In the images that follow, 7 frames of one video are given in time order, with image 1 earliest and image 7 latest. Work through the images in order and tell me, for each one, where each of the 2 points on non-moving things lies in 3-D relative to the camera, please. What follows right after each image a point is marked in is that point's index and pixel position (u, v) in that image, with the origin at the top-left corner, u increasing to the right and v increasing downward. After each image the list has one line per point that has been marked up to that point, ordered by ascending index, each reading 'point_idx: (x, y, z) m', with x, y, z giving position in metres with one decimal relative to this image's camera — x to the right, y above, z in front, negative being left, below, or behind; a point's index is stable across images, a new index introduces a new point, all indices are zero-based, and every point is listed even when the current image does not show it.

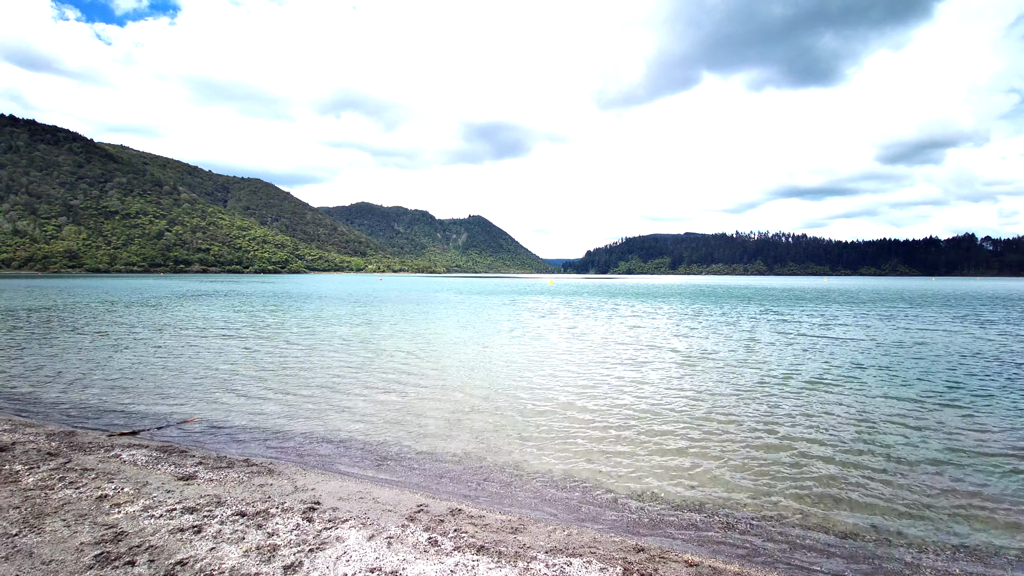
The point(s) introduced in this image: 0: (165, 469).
0: (-6.3, -3.4, +8.7) m
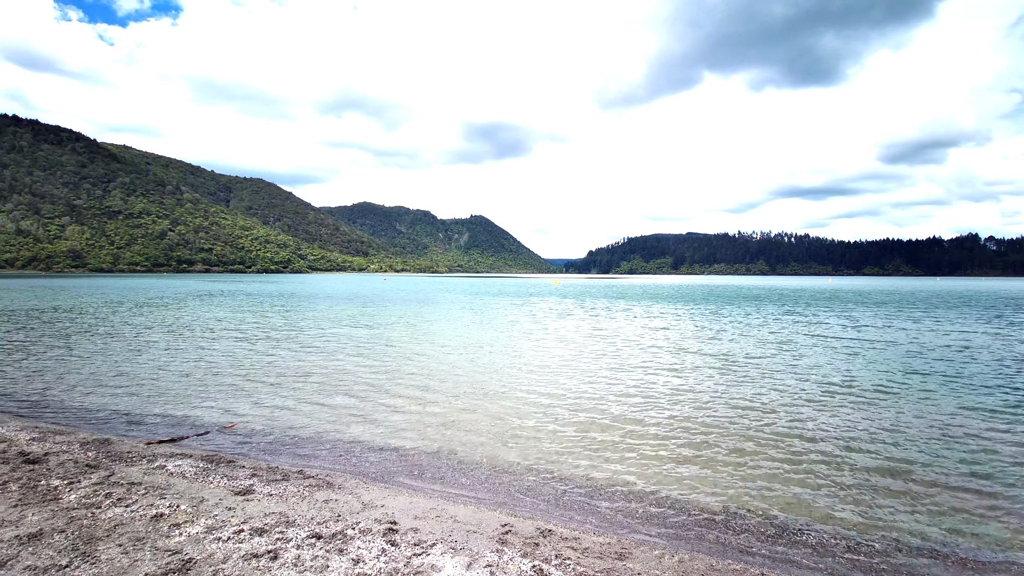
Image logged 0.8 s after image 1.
0: (-5.0, -3.3, +8.0) m
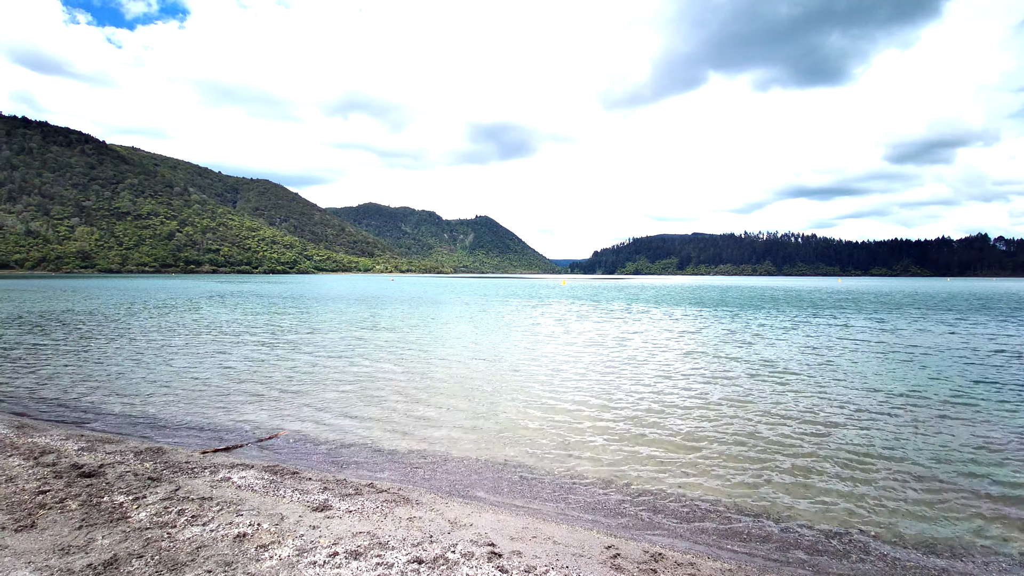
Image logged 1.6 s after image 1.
0: (-3.5, -3.4, +7.6) m
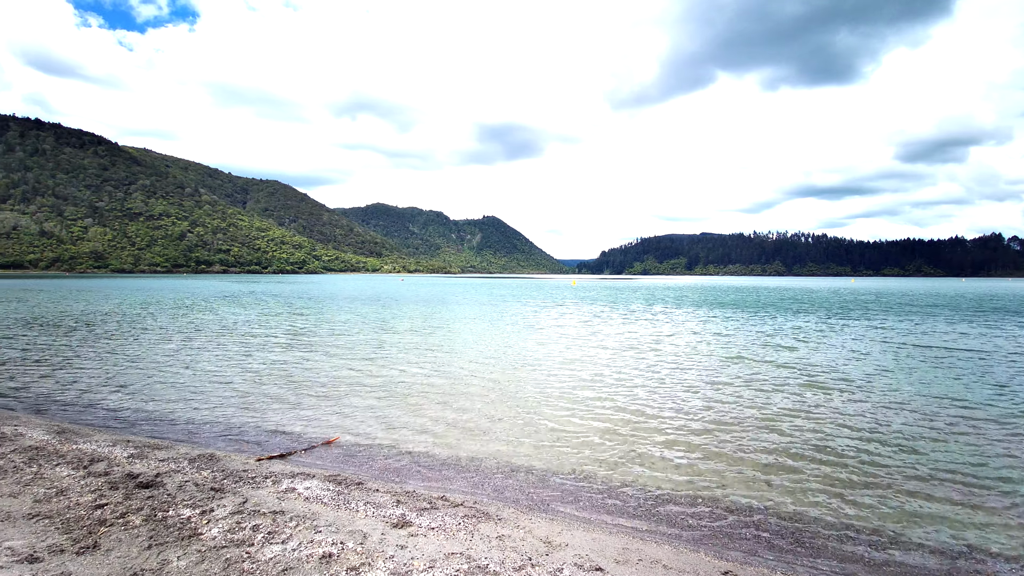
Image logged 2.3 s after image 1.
0: (-2.2, -3.4, +7.1) m
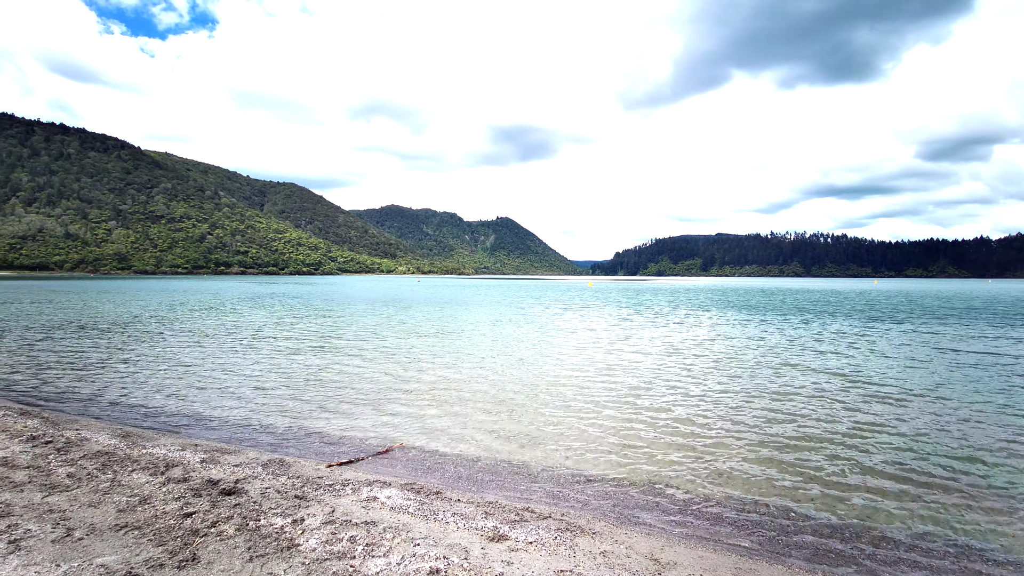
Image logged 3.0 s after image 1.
0: (-0.8, -3.5, +6.9) m
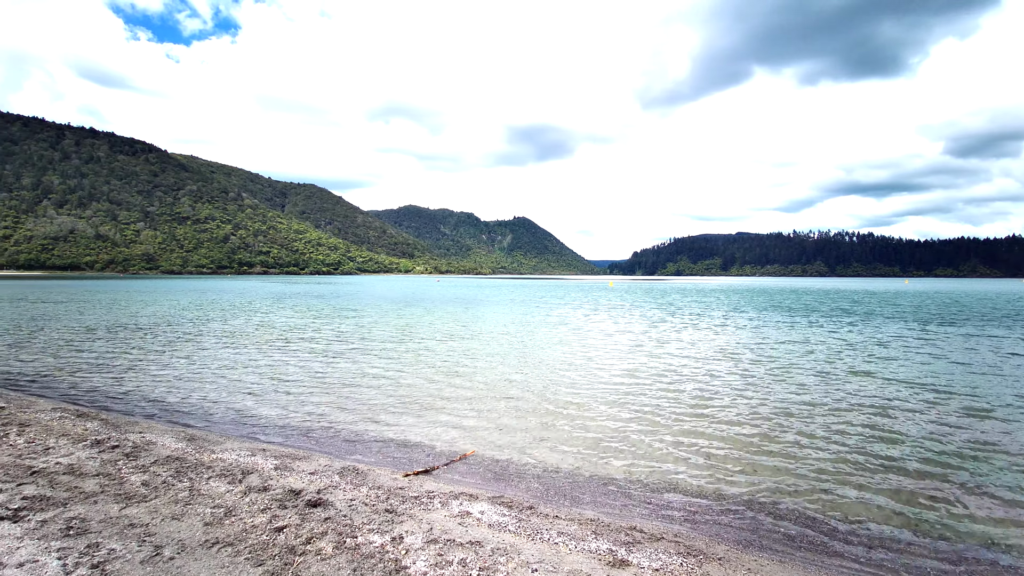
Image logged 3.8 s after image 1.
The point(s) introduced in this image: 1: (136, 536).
0: (+0.8, -3.5, +6.3) m
1: (-5.1, -3.3, +6.3) m
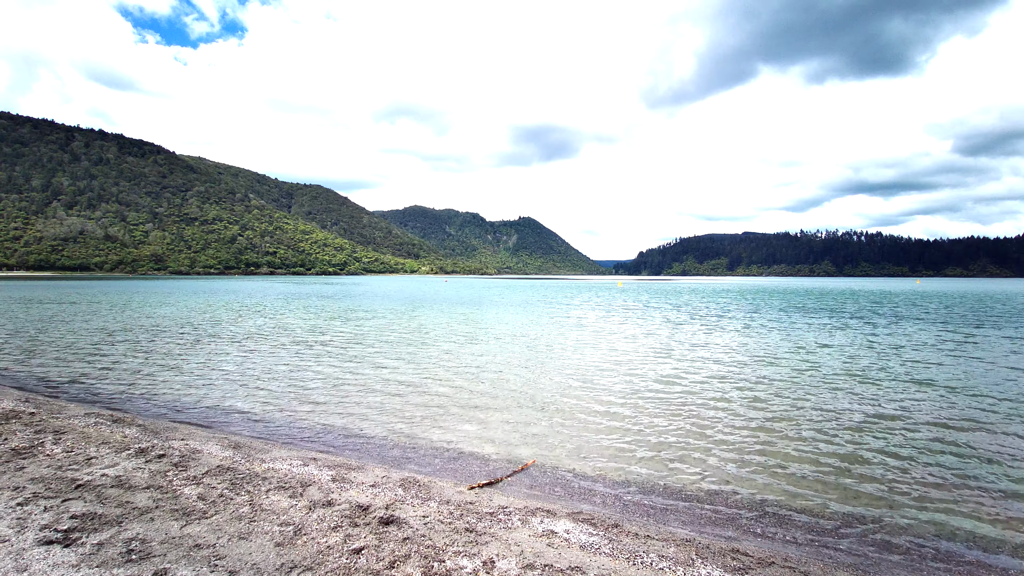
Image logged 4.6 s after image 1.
0: (+2.0, -3.5, +5.8) m
1: (-3.8, -3.4, +5.8) m
